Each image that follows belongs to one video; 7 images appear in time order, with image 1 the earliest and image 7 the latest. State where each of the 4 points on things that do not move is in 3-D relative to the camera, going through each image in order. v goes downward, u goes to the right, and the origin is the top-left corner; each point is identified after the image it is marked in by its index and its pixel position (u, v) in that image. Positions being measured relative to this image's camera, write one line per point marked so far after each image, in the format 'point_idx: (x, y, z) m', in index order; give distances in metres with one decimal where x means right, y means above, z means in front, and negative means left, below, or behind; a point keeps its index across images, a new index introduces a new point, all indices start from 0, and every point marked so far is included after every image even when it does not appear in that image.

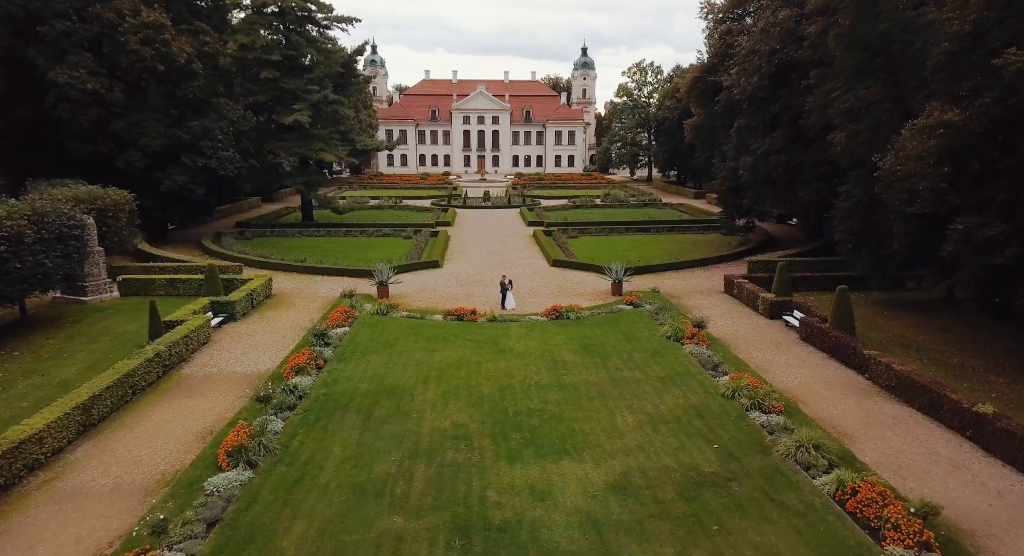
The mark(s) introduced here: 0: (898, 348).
0: (+7.8, -1.4, +12.3) m
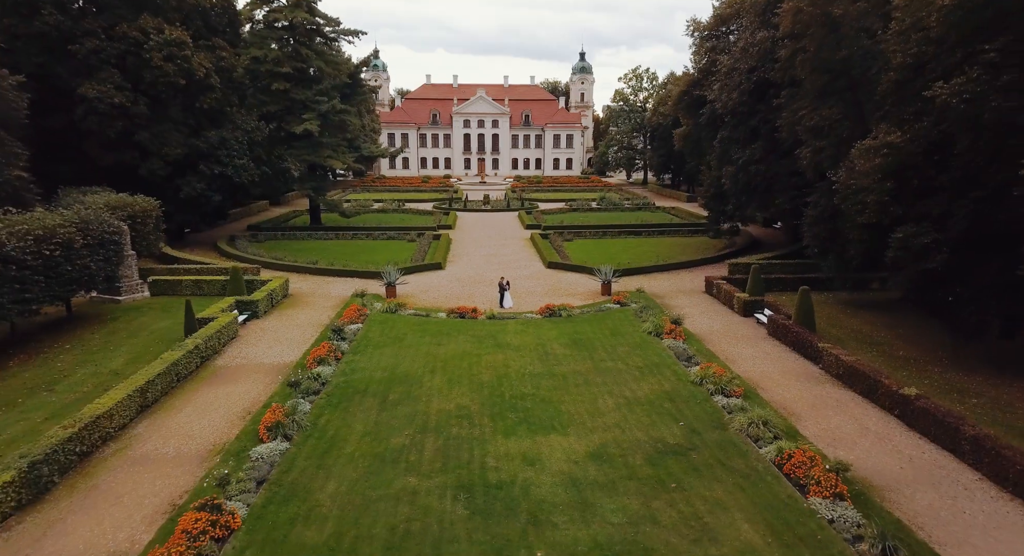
0: (+7.8, -1.4, +13.9) m
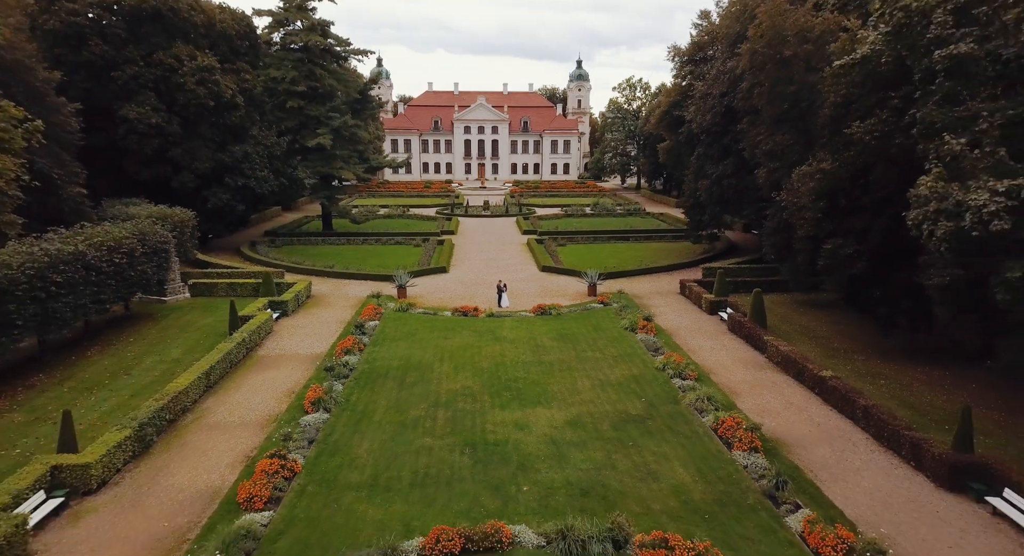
0: (+7.6, -1.5, +16.4) m
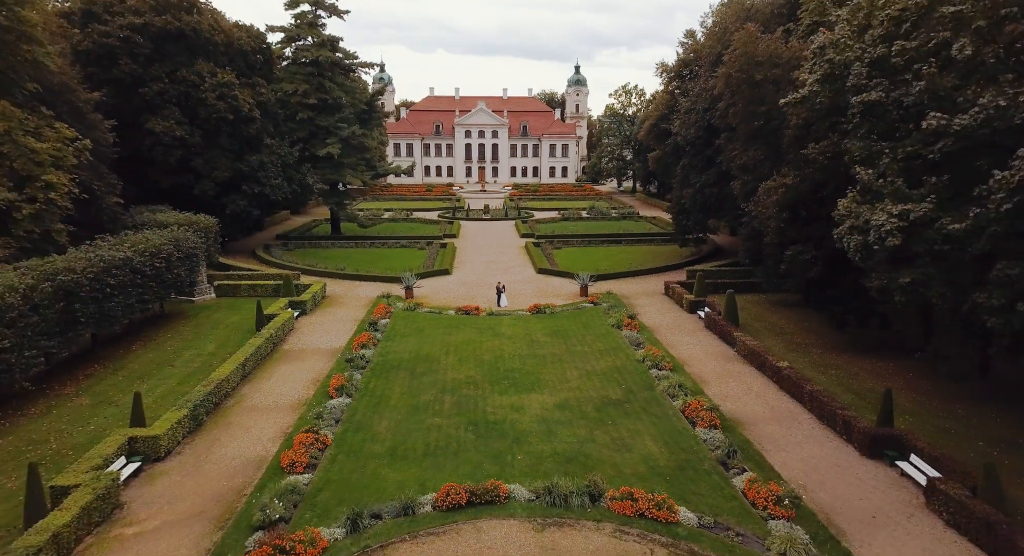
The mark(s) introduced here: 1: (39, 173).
0: (+7.6, -1.6, +18.4) m
1: (-13.4, +3.0, +17.2) m
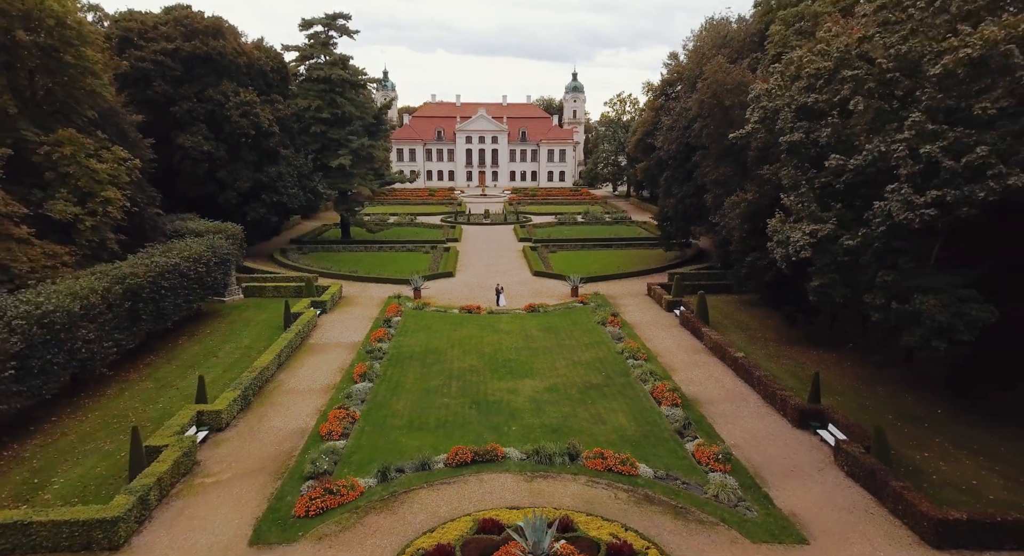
0: (+7.5, -1.7, +21.0) m
1: (-13.5, +2.9, +19.8) m
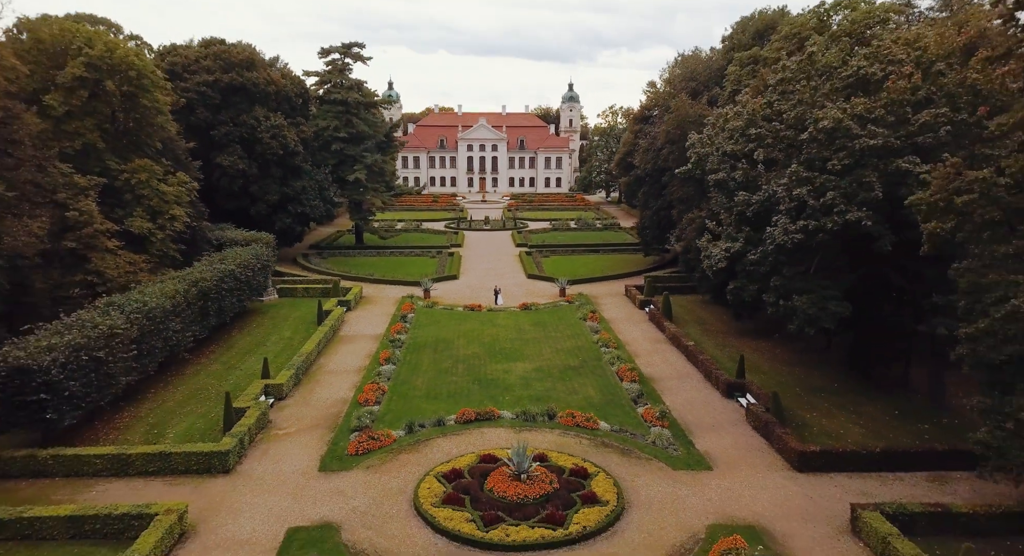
0: (+7.3, -1.8, +25.2) m
1: (-13.6, +2.7, +24.1) m
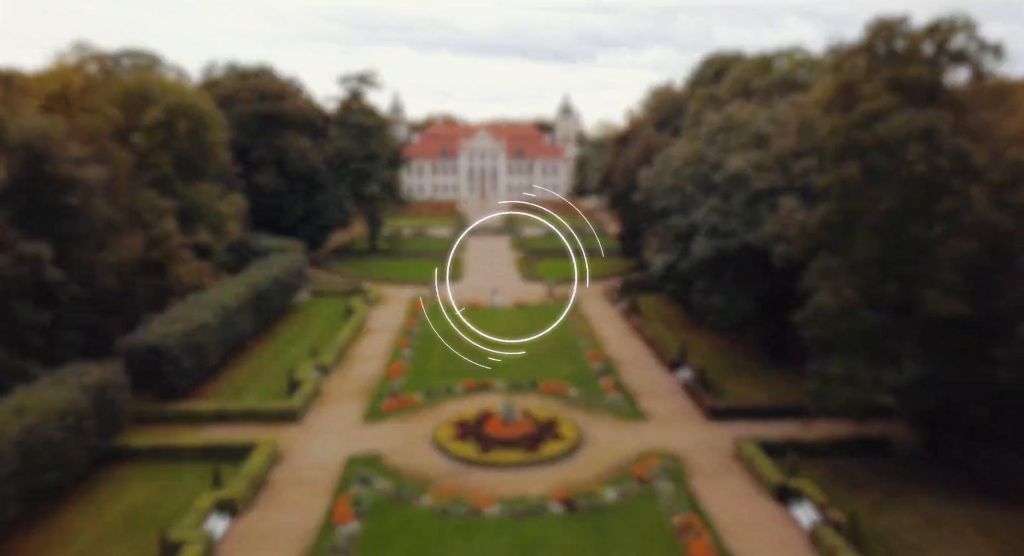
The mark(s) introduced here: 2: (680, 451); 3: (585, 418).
0: (+7.0, -1.9, +30.6) m
1: (-13.9, +2.6, +29.5) m
2: (+4.8, -5.0, +17.5) m
3: (+2.4, -4.6, +19.9) m
